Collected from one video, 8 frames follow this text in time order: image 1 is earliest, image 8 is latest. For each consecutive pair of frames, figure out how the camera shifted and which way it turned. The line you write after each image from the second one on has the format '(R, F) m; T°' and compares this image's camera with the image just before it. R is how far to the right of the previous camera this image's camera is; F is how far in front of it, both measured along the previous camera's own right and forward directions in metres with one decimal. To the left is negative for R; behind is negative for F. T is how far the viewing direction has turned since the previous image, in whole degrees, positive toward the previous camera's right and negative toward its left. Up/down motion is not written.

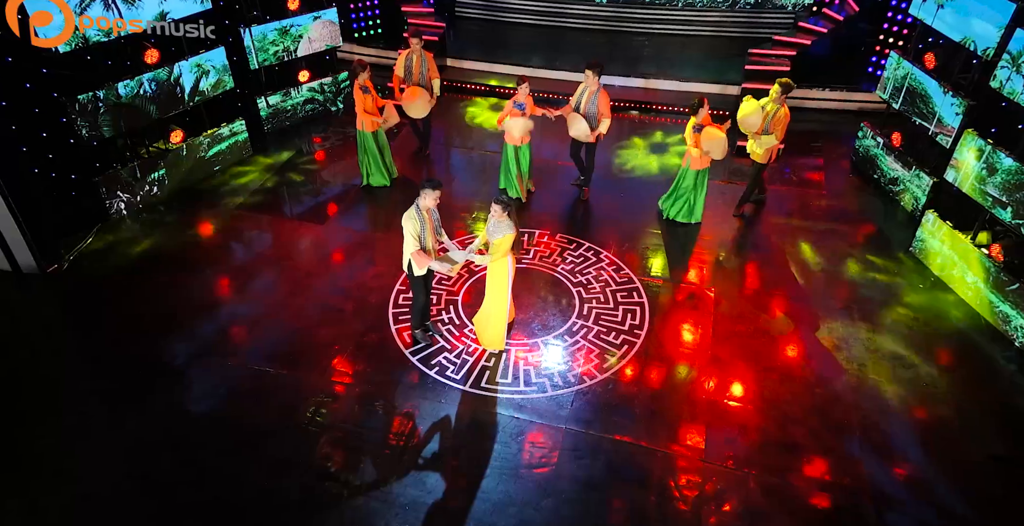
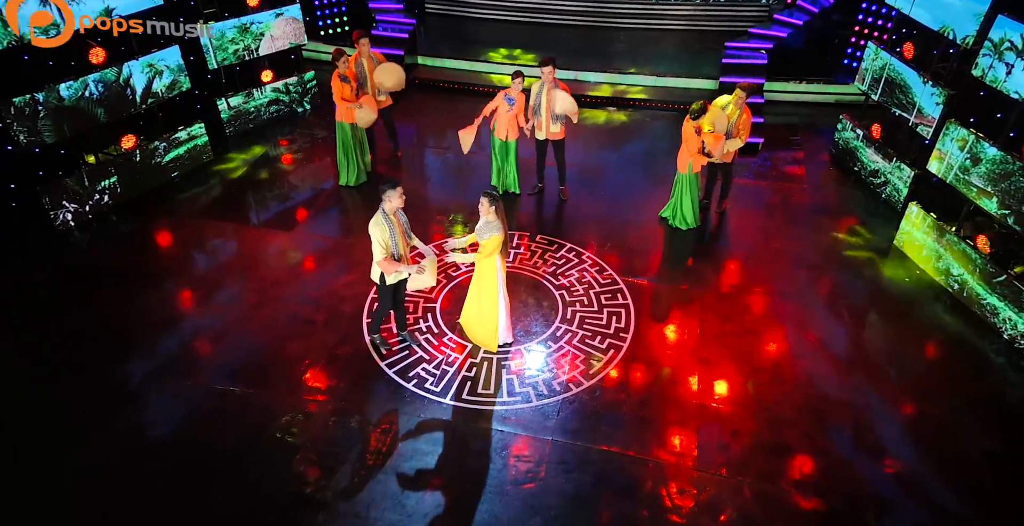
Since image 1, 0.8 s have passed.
(0.0, +0.2) m; +2°
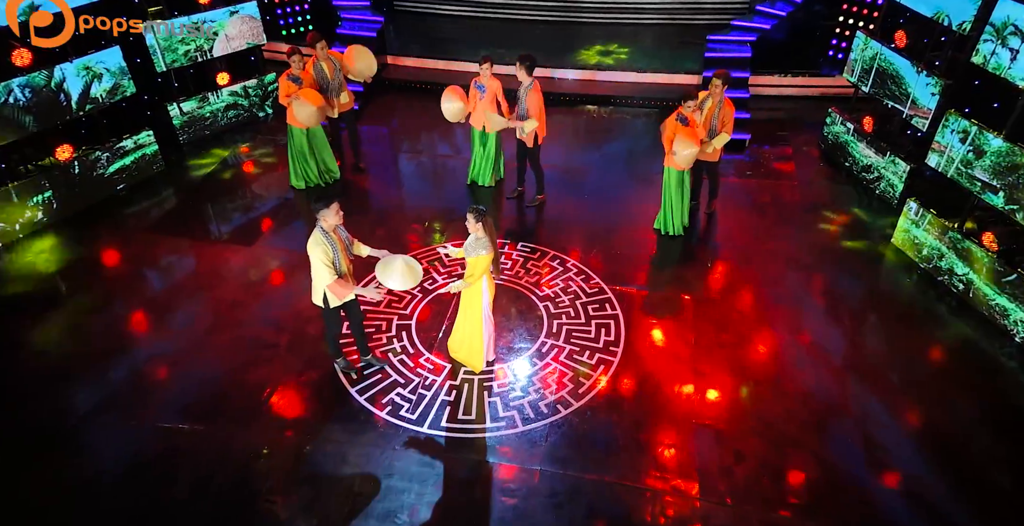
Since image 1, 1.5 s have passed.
(0.0, +0.3) m; +2°
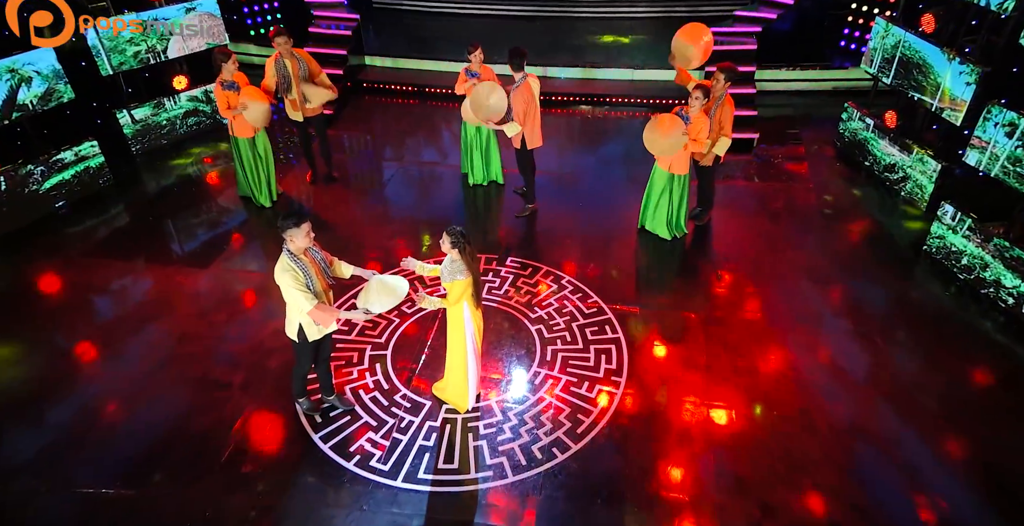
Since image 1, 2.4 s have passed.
(+0.1, +0.5) m; 0°
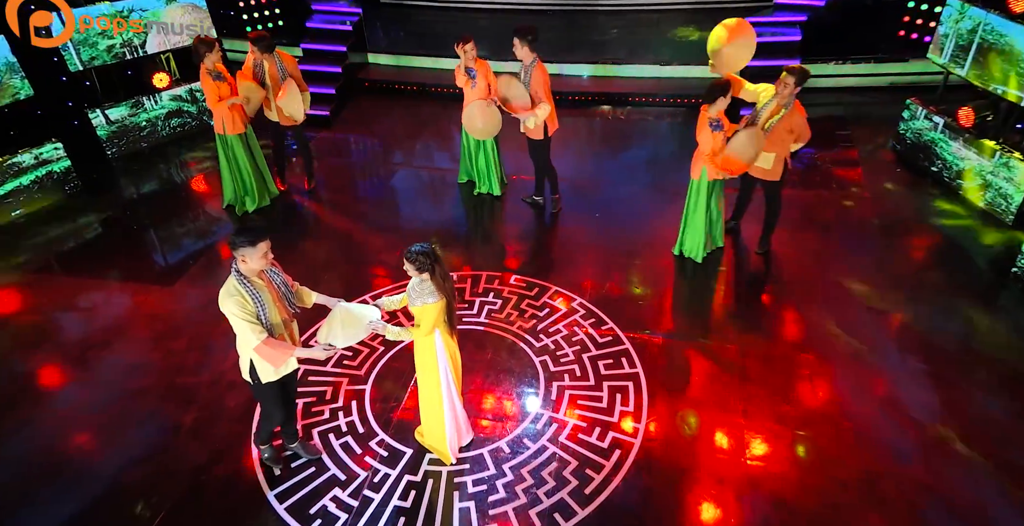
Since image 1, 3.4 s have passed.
(+0.1, +0.6) m; -3°
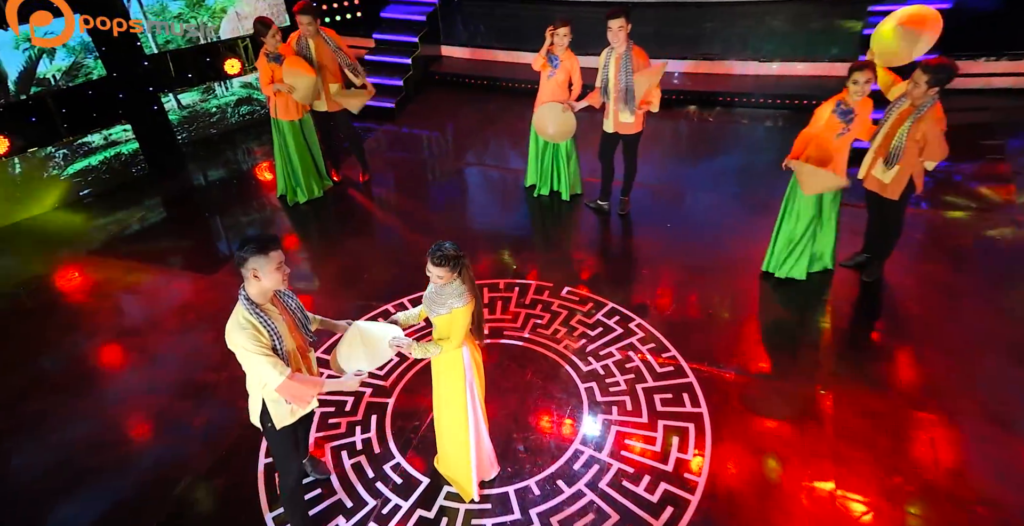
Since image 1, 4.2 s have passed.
(+0.2, +0.4) m; -9°
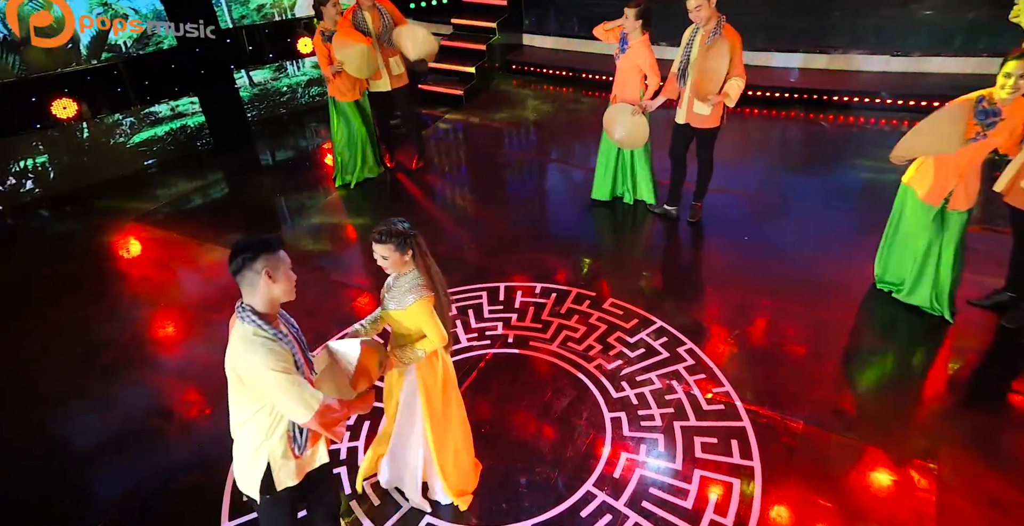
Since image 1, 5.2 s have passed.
(+0.3, +0.4) m; -10°
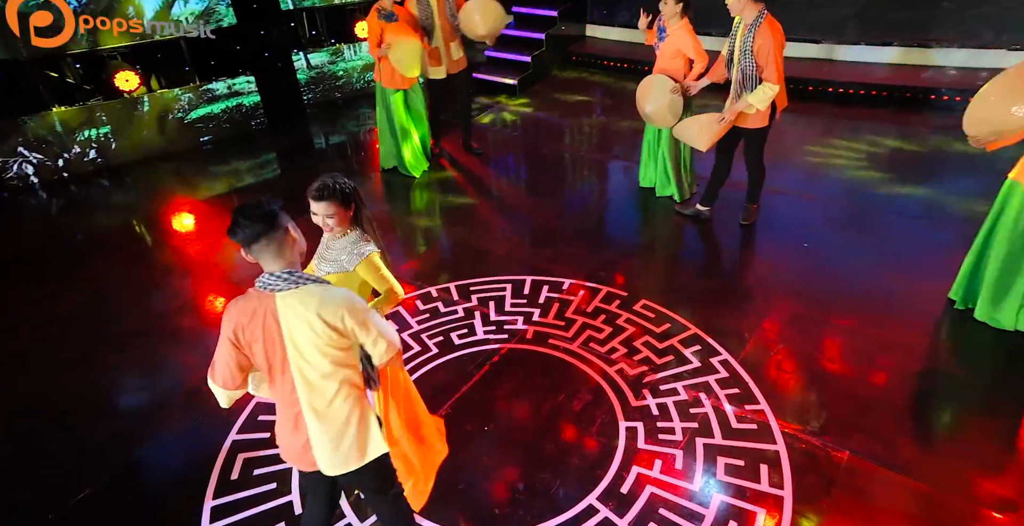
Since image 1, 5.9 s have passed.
(+0.2, +0.2) m; -7°
